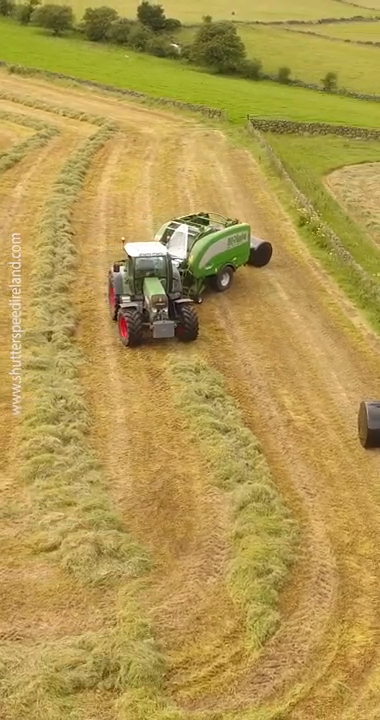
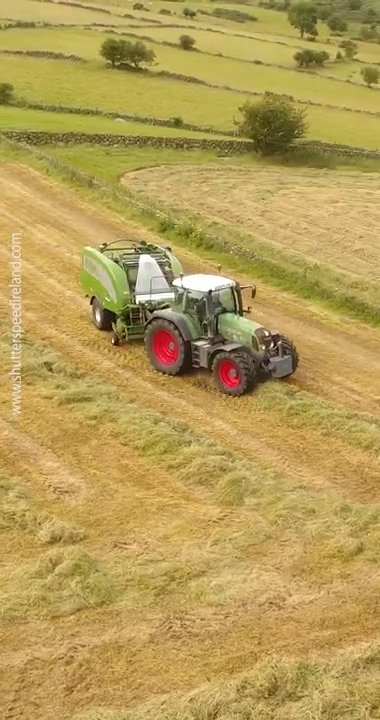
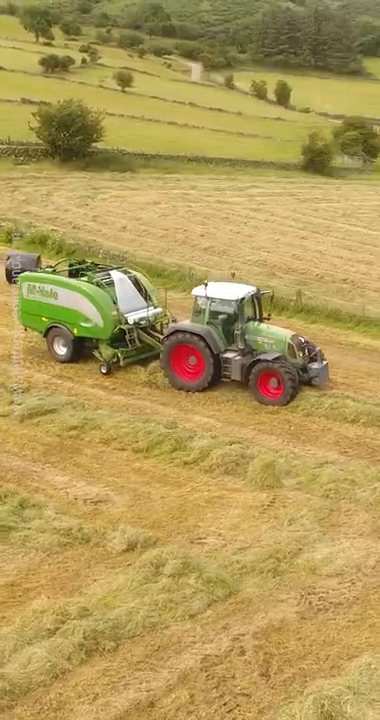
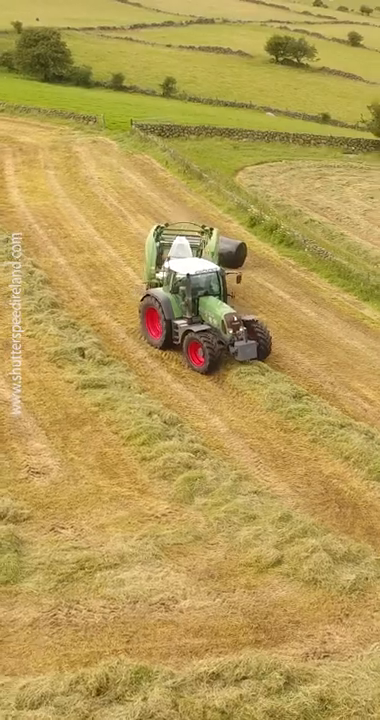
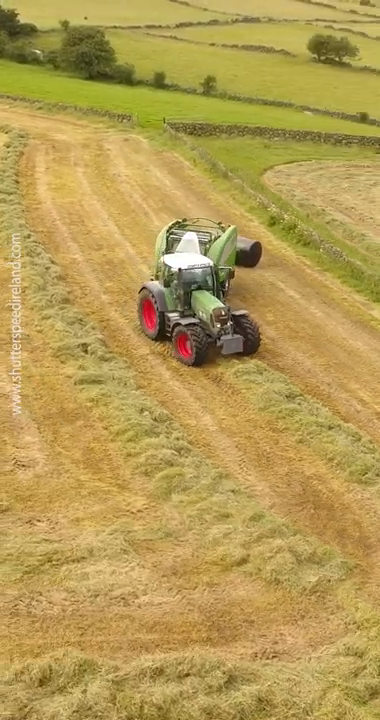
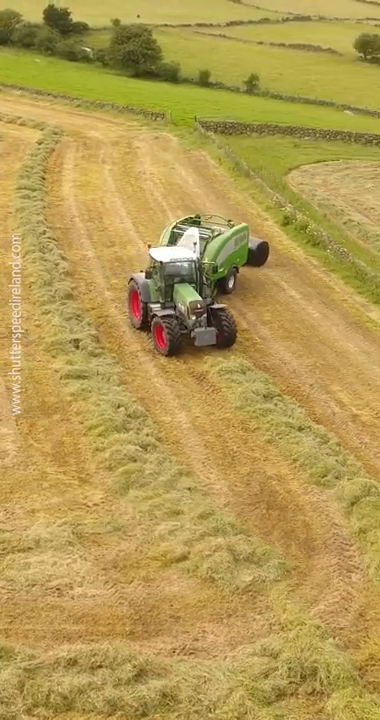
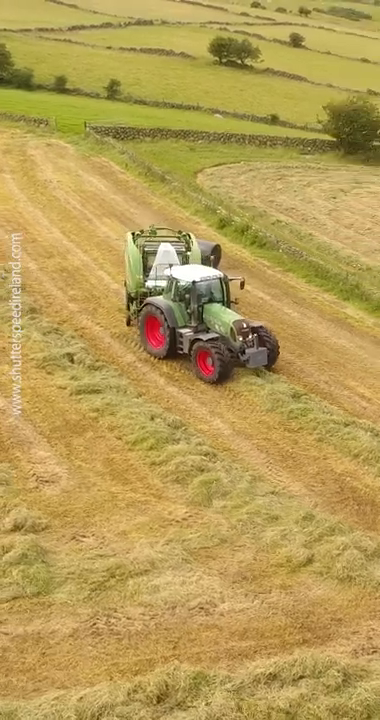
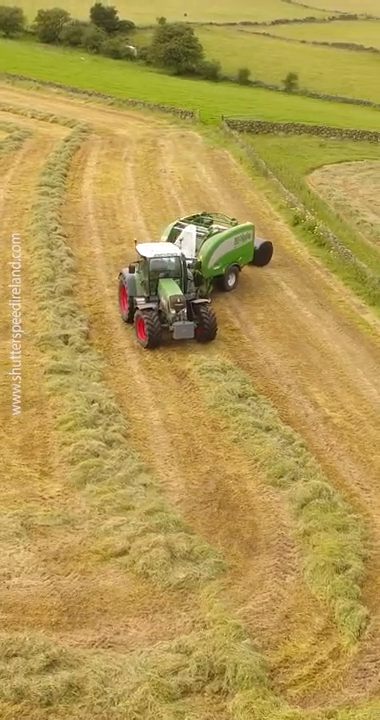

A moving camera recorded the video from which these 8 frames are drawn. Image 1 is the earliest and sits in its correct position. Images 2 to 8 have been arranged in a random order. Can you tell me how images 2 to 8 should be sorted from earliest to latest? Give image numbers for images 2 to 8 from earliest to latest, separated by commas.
8, 6, 5, 4, 7, 2, 3
